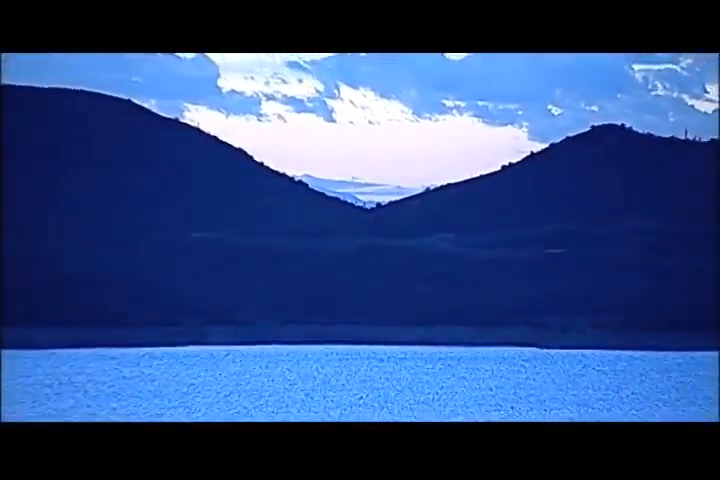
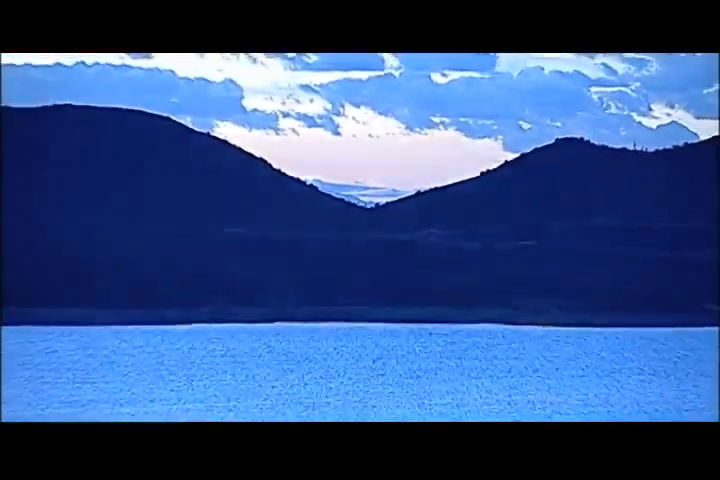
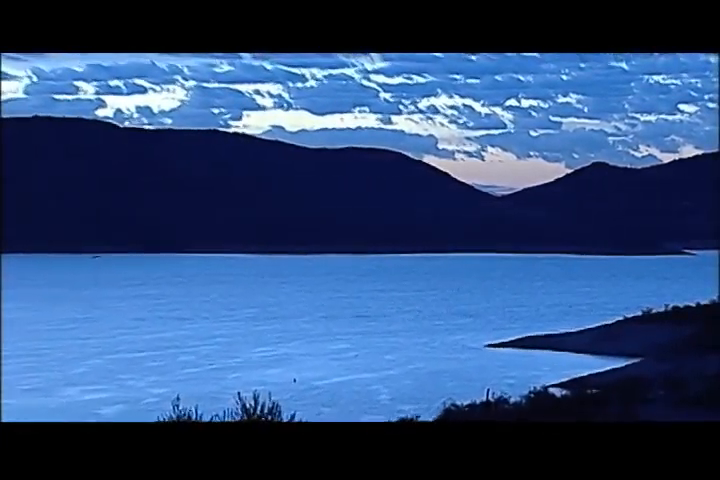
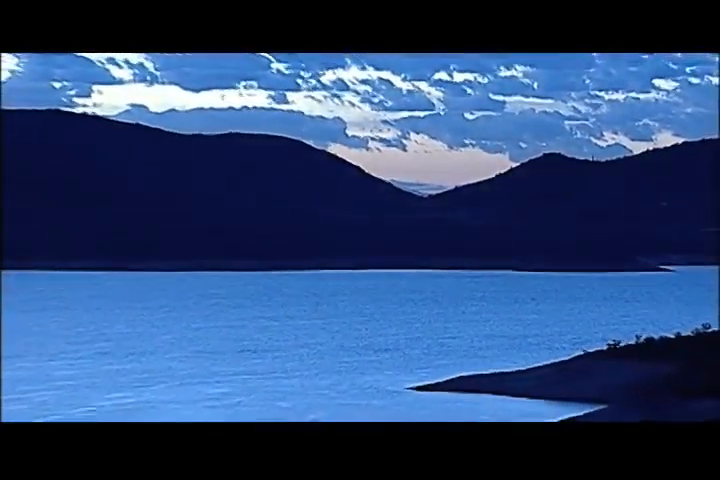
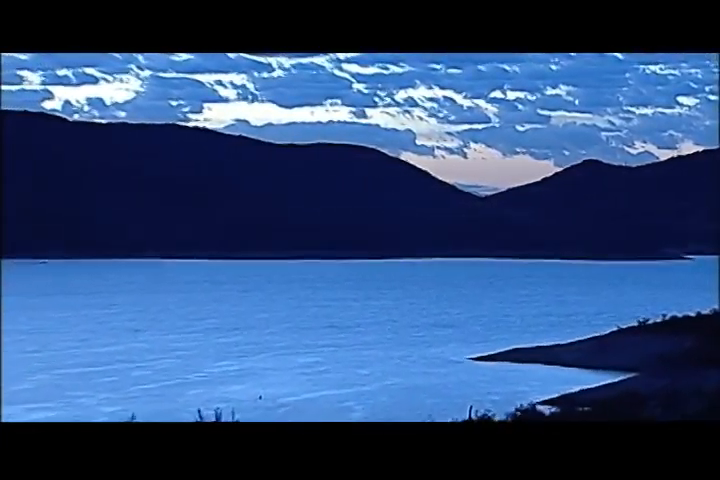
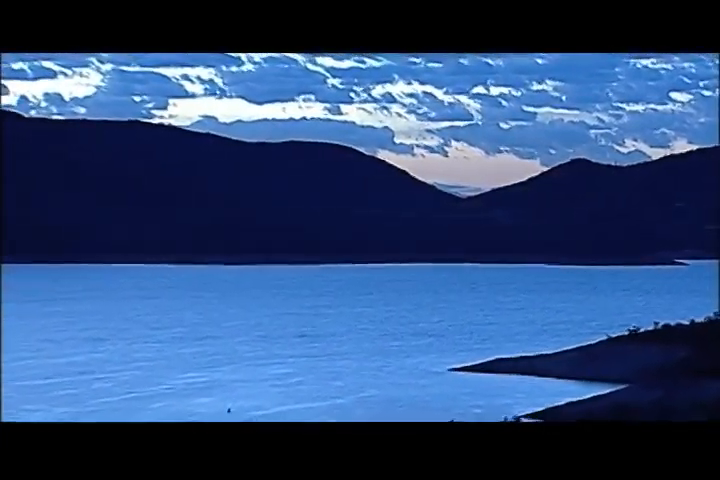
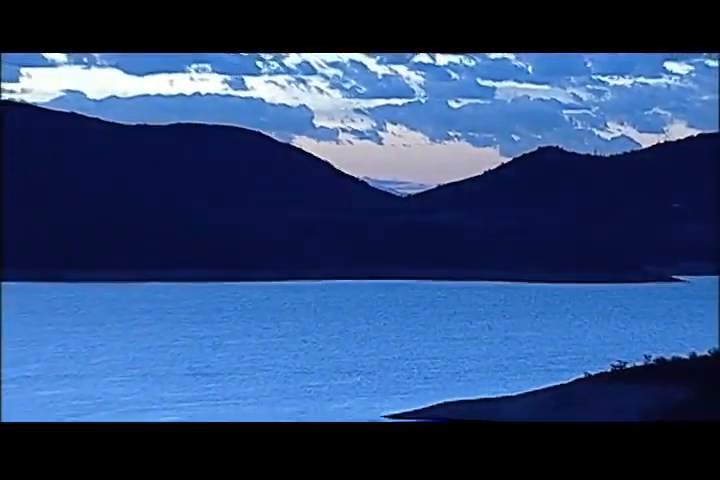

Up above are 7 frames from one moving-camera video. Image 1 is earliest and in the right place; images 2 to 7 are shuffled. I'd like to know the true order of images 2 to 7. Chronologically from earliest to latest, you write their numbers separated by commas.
2, 7, 4, 6, 5, 3
